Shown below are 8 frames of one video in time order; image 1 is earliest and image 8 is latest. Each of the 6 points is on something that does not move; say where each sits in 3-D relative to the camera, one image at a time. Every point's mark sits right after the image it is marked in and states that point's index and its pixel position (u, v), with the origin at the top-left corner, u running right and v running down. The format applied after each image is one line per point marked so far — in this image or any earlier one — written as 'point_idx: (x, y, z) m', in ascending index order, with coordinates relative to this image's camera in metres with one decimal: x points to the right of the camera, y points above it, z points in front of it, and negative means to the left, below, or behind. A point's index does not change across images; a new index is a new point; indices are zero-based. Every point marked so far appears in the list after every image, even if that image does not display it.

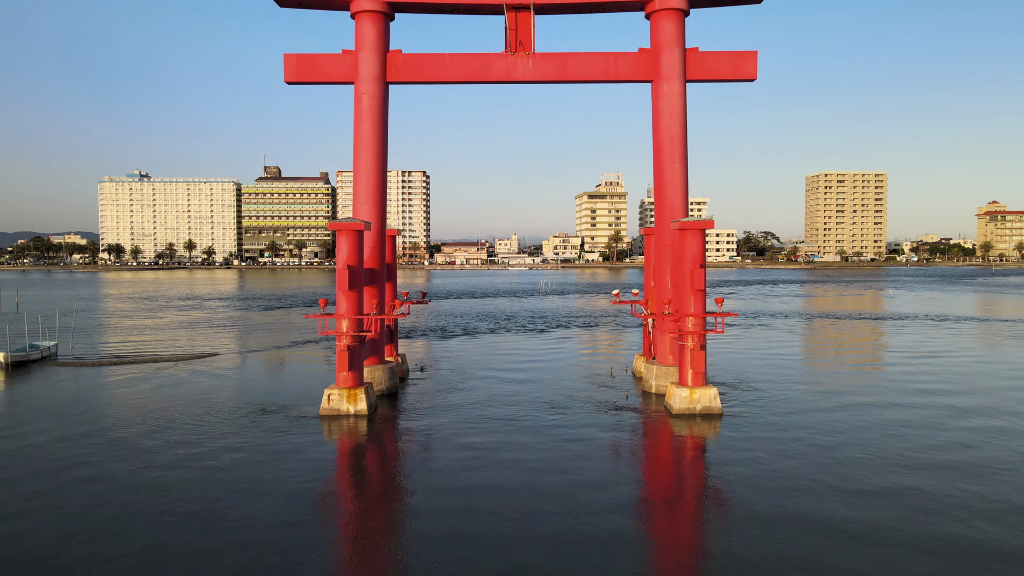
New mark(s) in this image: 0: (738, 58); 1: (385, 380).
0: (+3.3, +3.4, +9.0) m
1: (-2.2, -1.5, +12.1) m
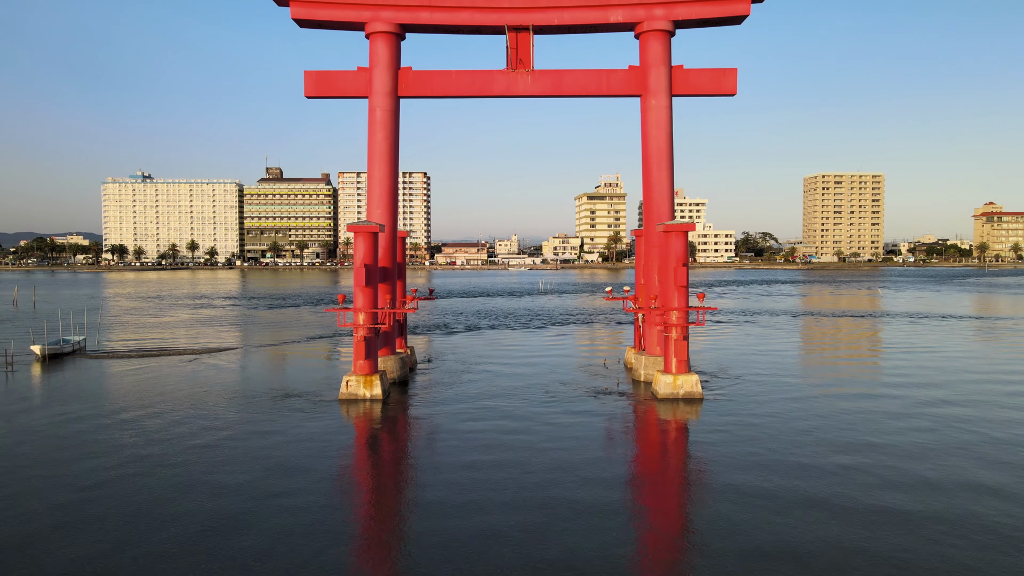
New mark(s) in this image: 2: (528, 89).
0: (+3.3, +3.5, +9.8) m
1: (-2.2, -1.5, +12.9) m
2: (+0.2, +3.2, +9.7) m
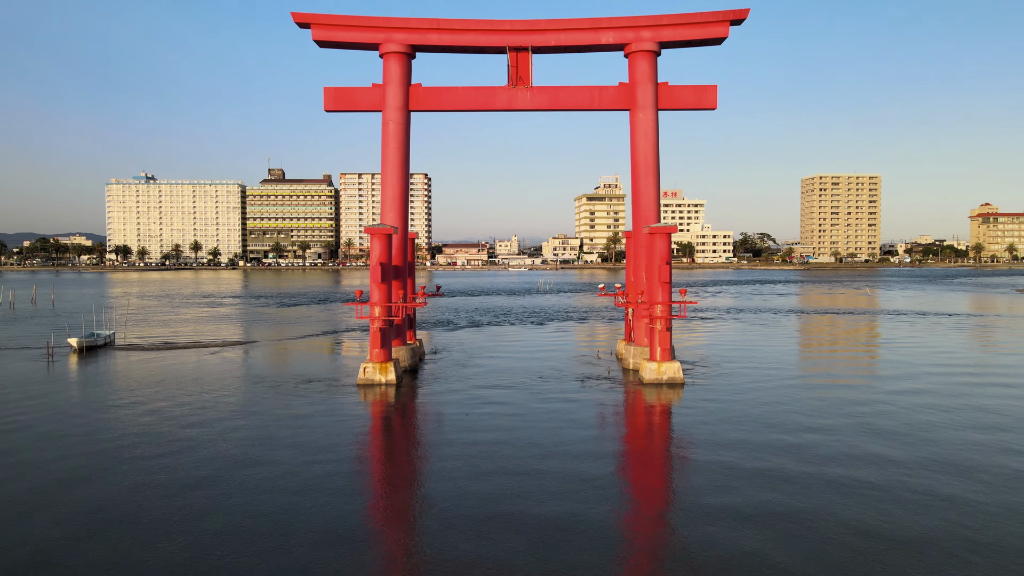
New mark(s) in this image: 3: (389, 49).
0: (+3.3, +3.5, +10.8) m
1: (-2.2, -1.4, +13.9) m
2: (+0.3, +3.2, +10.7) m
3: (-2.1, +4.2, +10.5) m
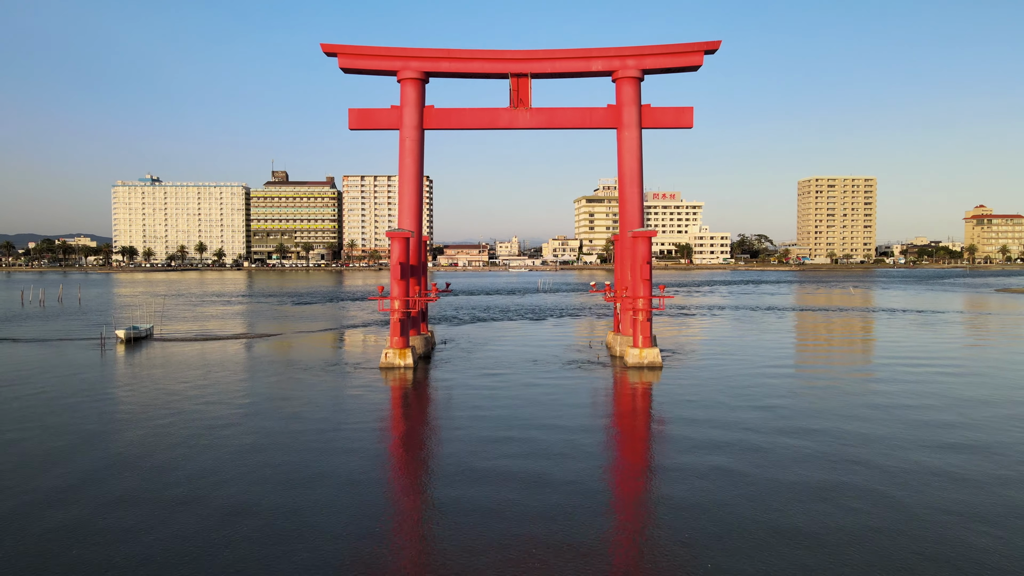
0: (+3.4, +3.6, +12.3) m
1: (-2.2, -1.4, +15.3) m
2: (+0.3, +3.3, +12.2) m
3: (-2.1, +4.2, +12.0) m
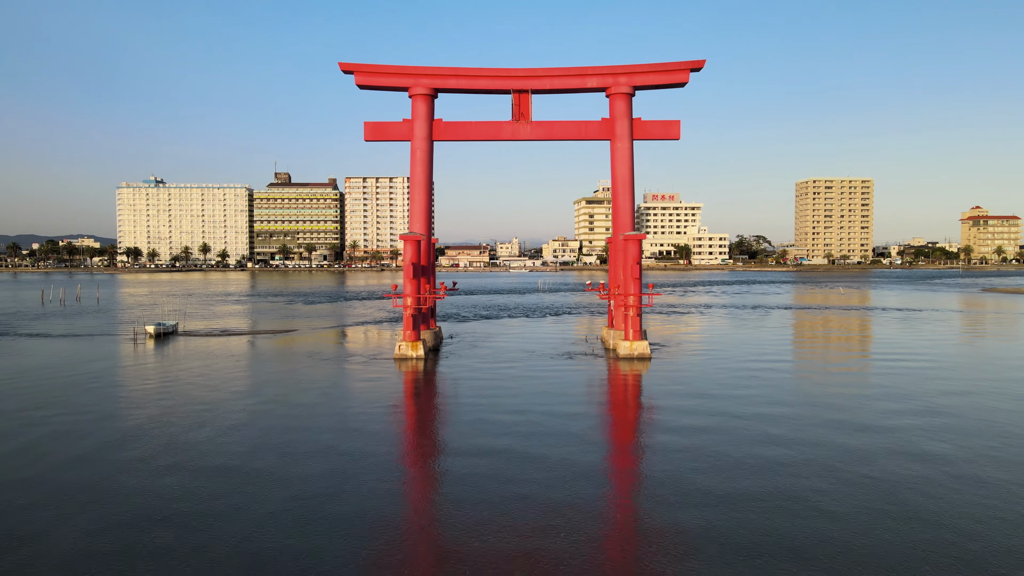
0: (+3.4, +3.6, +13.3) m
1: (-2.1, -1.3, +16.4) m
2: (+0.3, +3.3, +13.2) m
3: (-2.1, +4.3, +13.1) m
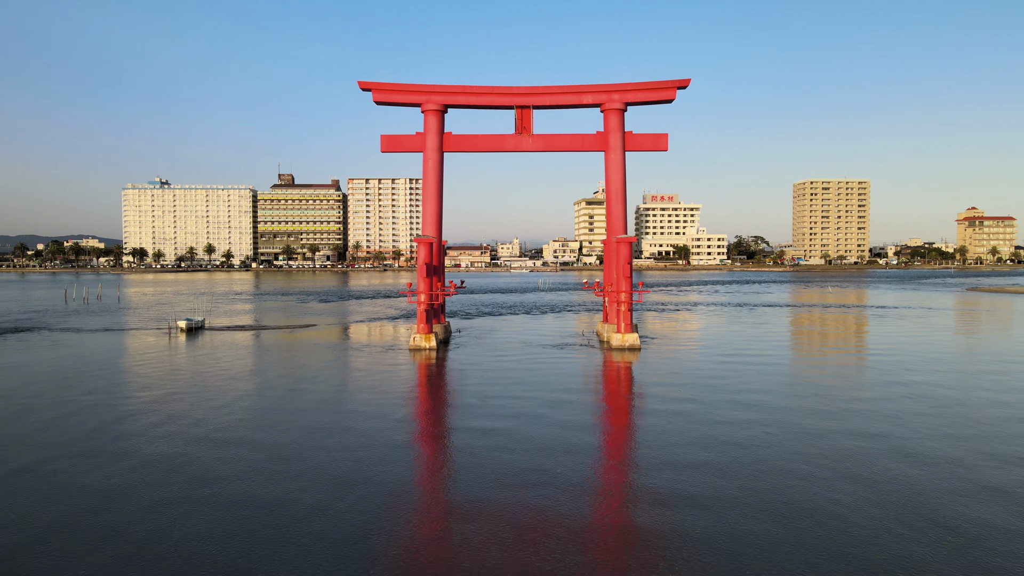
0: (+3.5, +3.7, +14.6) m
1: (-2.1, -1.3, +17.7) m
2: (+0.4, +3.4, +14.6) m
3: (-2.0, +4.3, +14.4) m
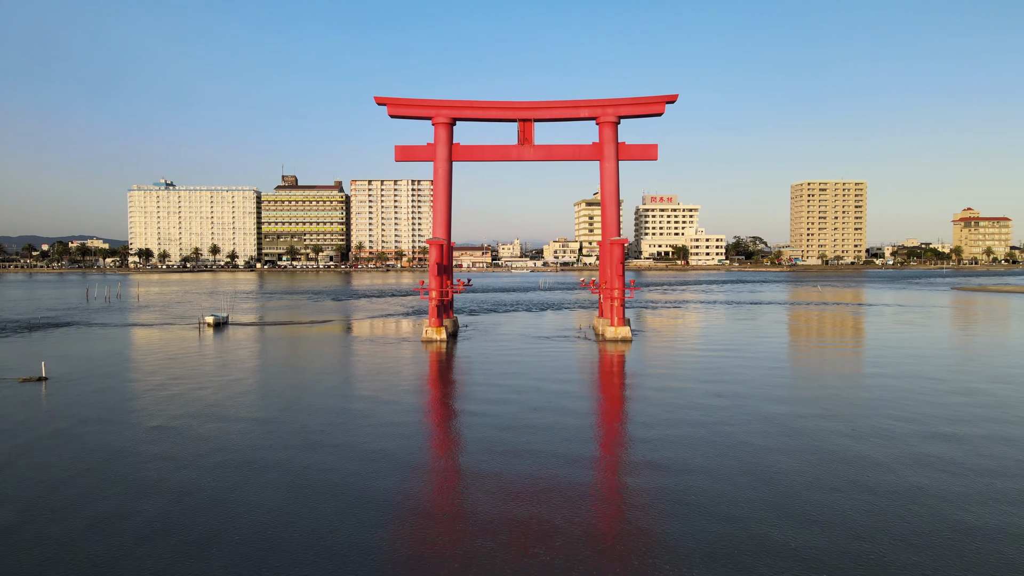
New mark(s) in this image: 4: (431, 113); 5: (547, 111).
0: (+3.6, +3.7, +16.0) m
1: (-2.0, -1.2, +19.1) m
2: (+0.5, +3.4, +15.9) m
3: (-1.9, +4.4, +15.8) m
4: (-2.1, +4.6, +15.7) m
5: (+0.9, +4.6, +15.8) m
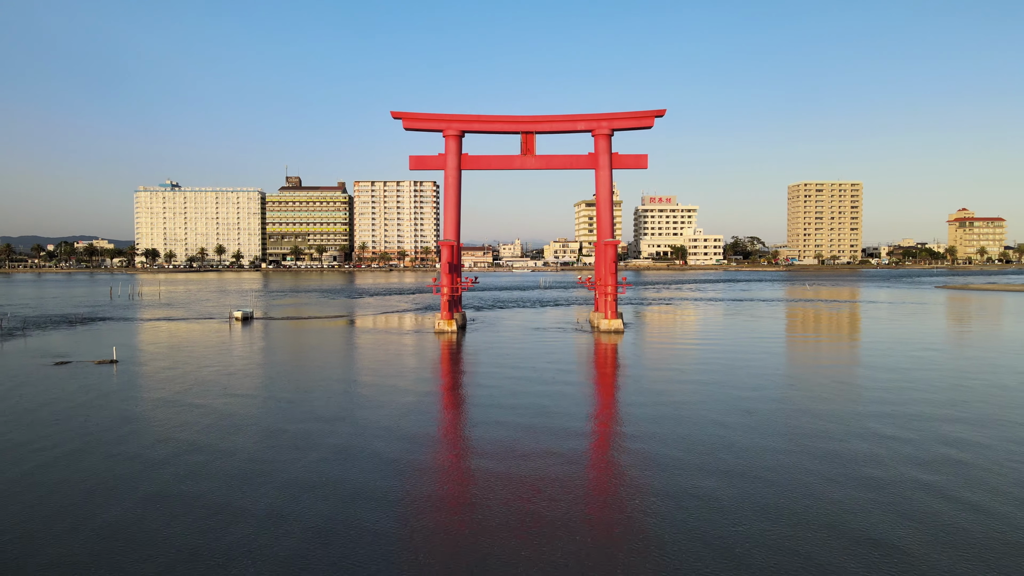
0: (+3.7, +3.8, +17.6) m
1: (-1.9, -1.2, +20.7) m
2: (+0.6, +3.5, +17.5) m
3: (-1.8, +4.5, +17.4) m
4: (-2.0, +4.6, +17.4) m
5: (+1.0, +4.7, +17.4) m
